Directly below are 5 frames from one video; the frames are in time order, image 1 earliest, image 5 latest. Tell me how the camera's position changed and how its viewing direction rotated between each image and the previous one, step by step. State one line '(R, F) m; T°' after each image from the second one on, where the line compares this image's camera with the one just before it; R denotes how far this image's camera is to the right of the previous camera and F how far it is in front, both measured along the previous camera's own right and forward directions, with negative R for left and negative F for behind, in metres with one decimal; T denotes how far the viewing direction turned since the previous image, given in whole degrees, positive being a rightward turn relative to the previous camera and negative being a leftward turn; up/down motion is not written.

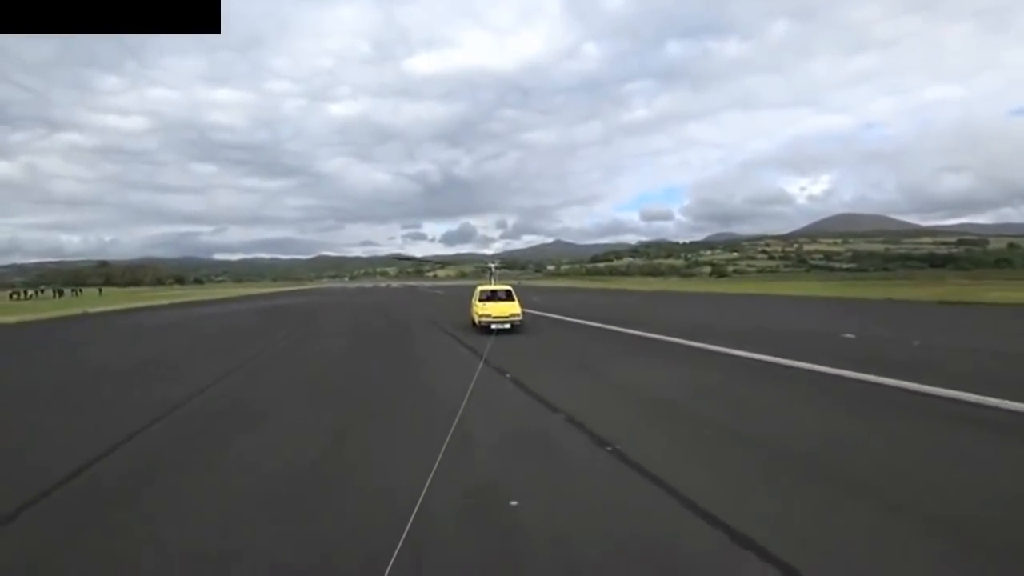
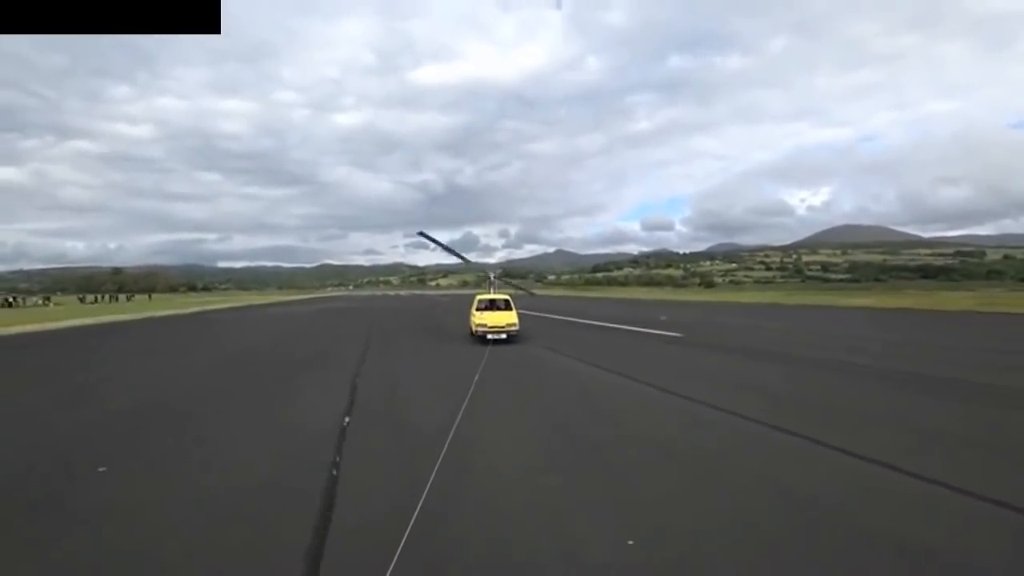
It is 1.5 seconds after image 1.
(0.0, -1.8) m; 0°
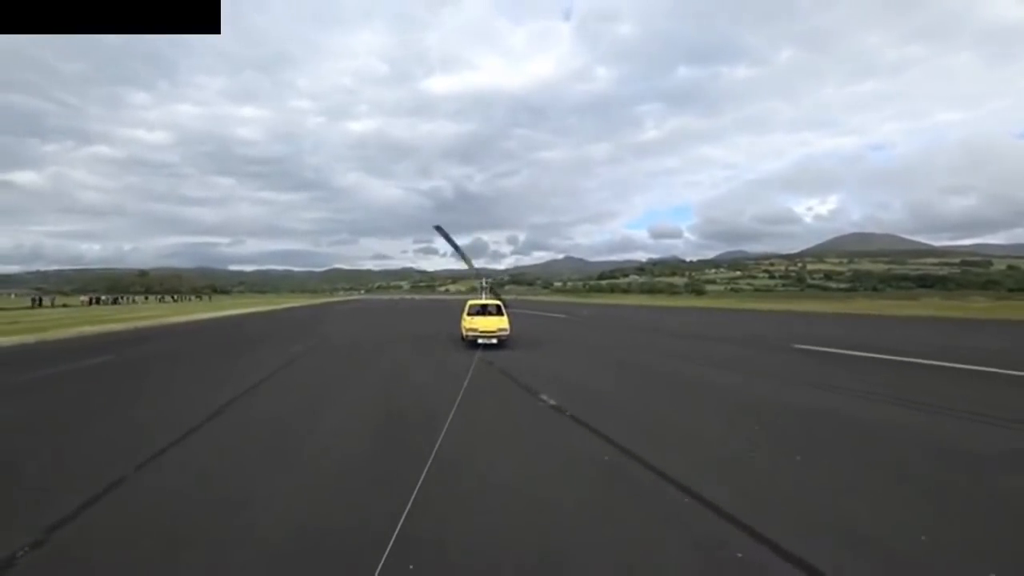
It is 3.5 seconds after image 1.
(+0.2, -2.6) m; -1°
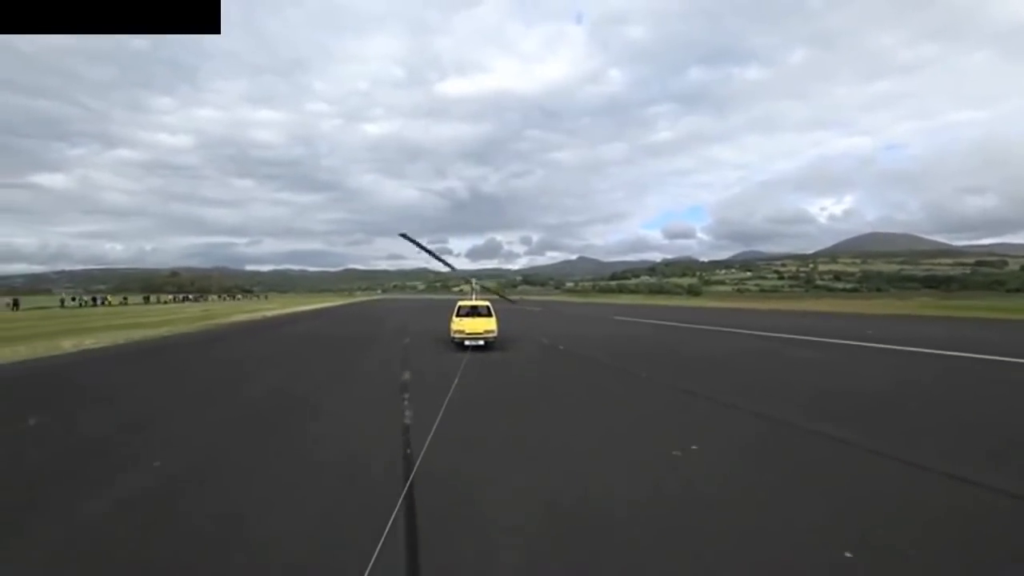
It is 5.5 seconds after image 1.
(+0.3, -2.4) m; -1°
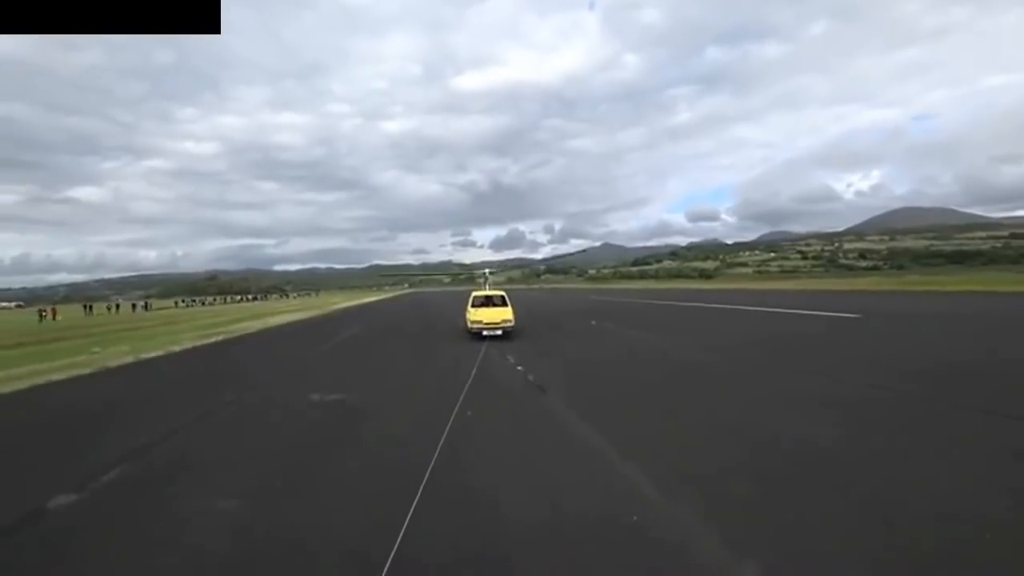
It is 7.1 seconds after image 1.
(+0.2, -1.7) m; -2°
